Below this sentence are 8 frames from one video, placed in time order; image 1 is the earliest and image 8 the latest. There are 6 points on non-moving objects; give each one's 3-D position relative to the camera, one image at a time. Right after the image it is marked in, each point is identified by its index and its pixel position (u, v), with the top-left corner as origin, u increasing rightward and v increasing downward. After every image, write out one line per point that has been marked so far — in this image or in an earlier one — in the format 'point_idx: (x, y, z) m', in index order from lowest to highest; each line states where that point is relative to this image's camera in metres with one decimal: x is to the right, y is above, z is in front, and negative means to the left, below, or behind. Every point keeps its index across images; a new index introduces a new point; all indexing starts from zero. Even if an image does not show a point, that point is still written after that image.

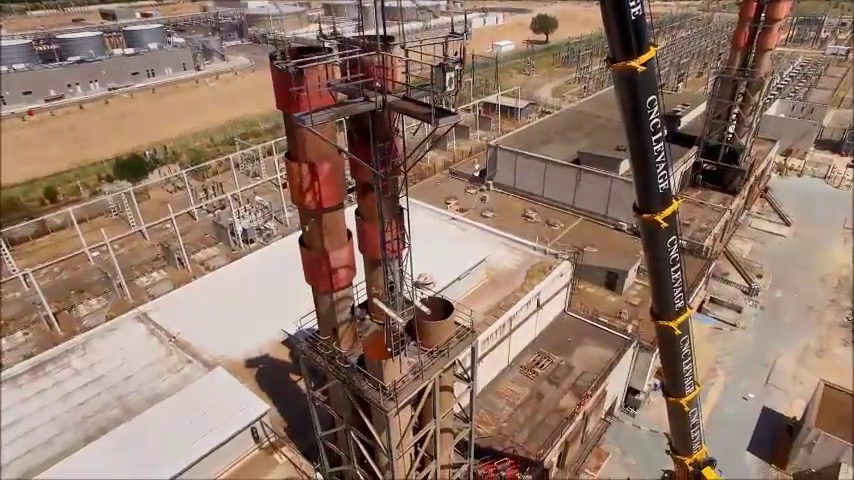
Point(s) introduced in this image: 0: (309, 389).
0: (-3.3, -4.1, +14.7) m
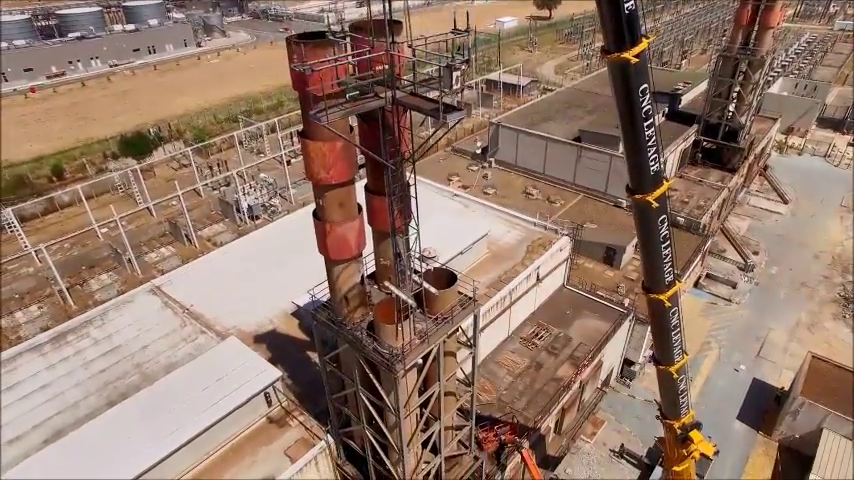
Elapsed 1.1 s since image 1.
0: (-3.2, -3.3, +15.7) m
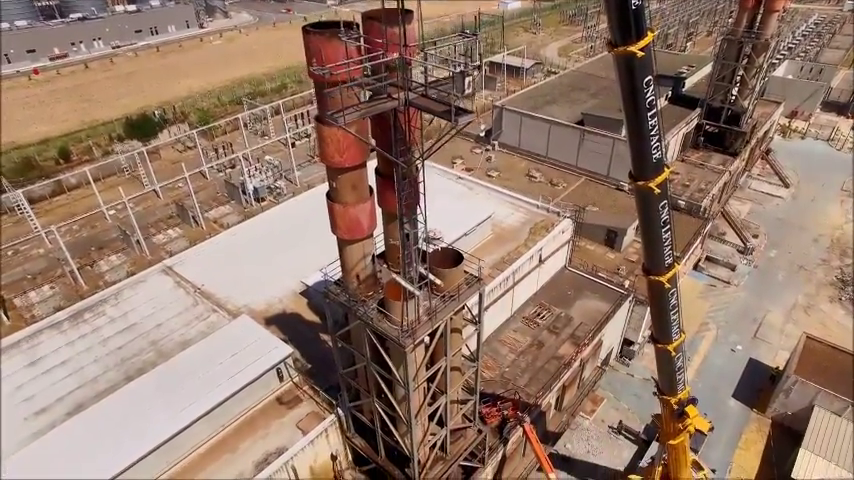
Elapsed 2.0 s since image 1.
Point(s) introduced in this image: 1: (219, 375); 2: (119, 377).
0: (-3.0, -2.8, +16.3) m
1: (-7.5, -4.9, +19.1) m
2: (-11.7, -5.2, +19.7) m
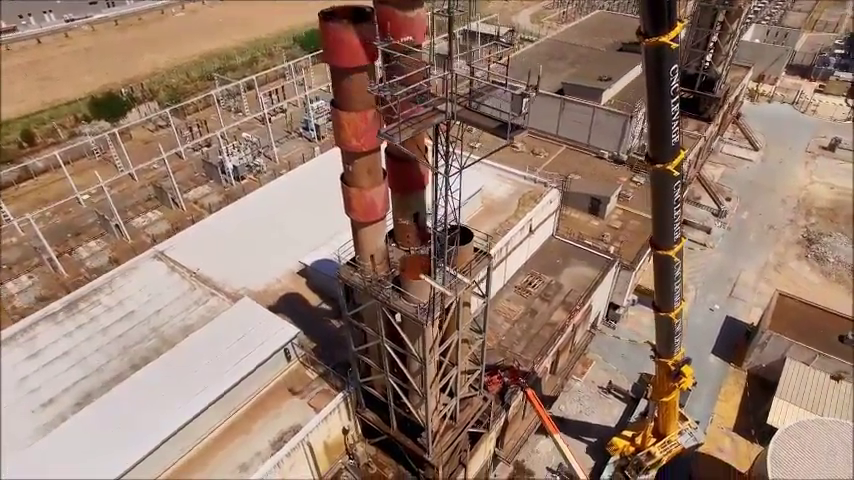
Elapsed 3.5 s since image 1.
0: (-2.7, -2.2, +16.7) m
1: (-7.3, -4.4, +19.3) m
2: (-11.5, -4.8, +19.7) m
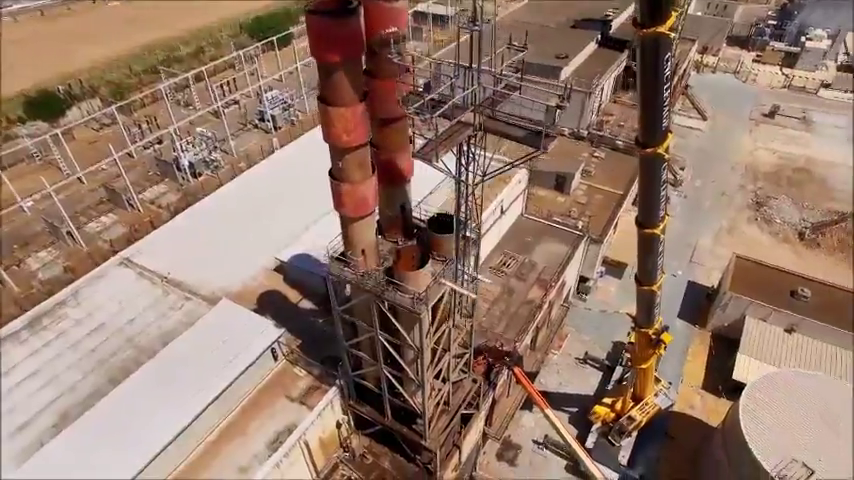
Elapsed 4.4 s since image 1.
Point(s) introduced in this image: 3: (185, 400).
0: (-3.0, -2.0, +16.5) m
1: (-7.6, -4.4, +18.8) m
2: (-11.8, -5.1, +19.0) m
3: (-8.2, -5.4, +17.7) m
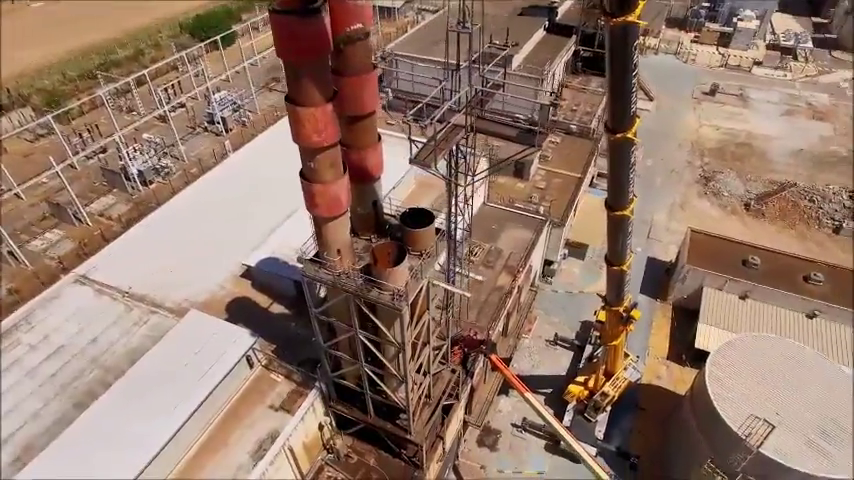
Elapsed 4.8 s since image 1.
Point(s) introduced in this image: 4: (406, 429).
0: (-3.7, -2.1, +16.3) m
1: (-8.3, -4.8, +18.3) m
2: (-12.5, -5.7, +18.1) m
3: (-8.7, -5.7, +17.1) m
4: (-0.8, -6.9, +19.1) m
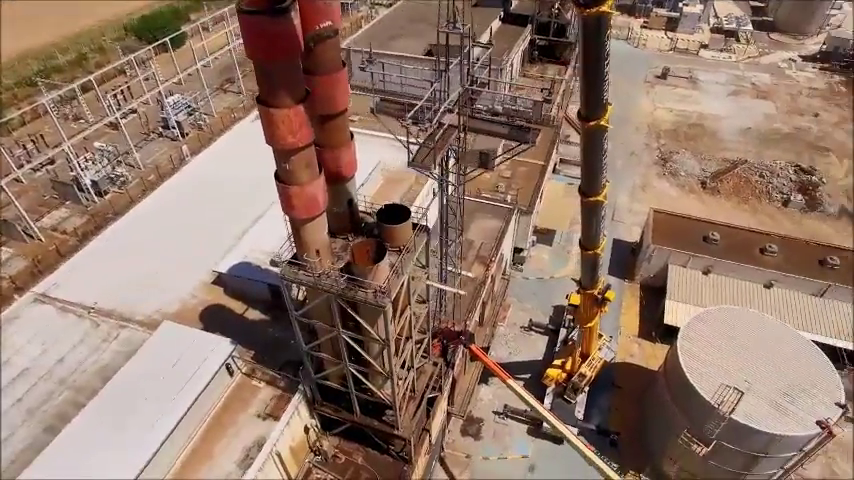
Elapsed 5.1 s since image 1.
0: (-4.2, -2.1, +16.1) m
1: (-8.8, -5.1, +17.8) m
2: (-12.9, -6.3, +17.3) m
3: (-9.1, -6.1, +16.6) m
4: (-1.2, -6.8, +19.2) m
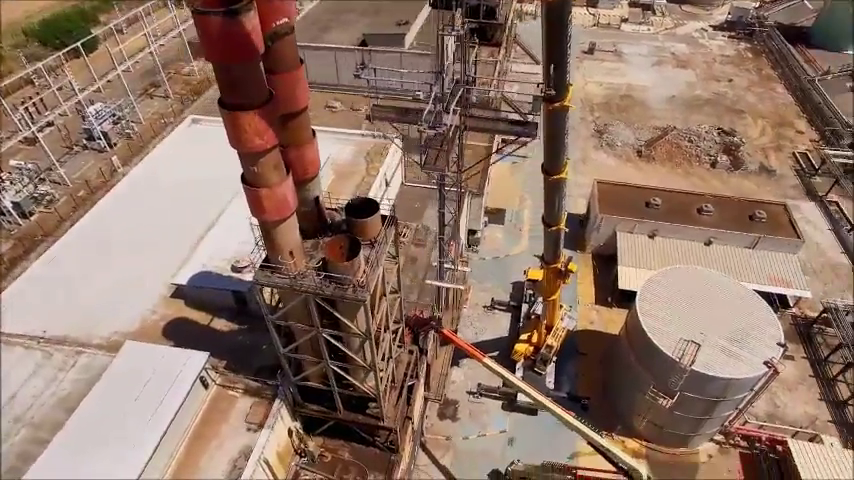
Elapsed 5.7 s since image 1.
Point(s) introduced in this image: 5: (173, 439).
0: (-4.9, -2.3, +15.8) m
1: (-9.4, -5.6, +17.1) m
2: (-13.2, -7.2, +16.2) m
3: (-9.4, -6.7, +15.9) m
4: (-1.8, -6.5, +19.3) m
5: (-8.7, -7.0, +17.1) m
